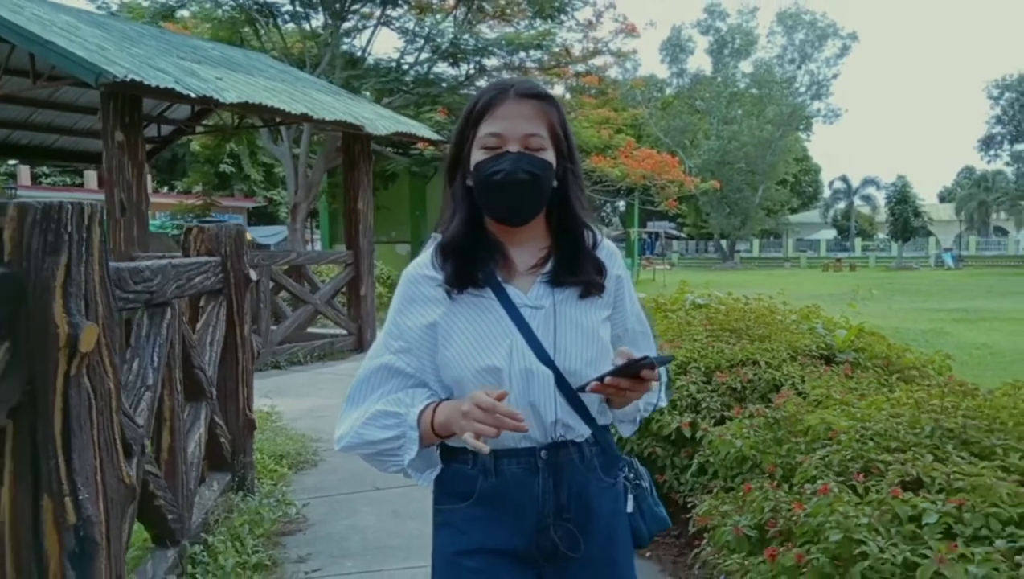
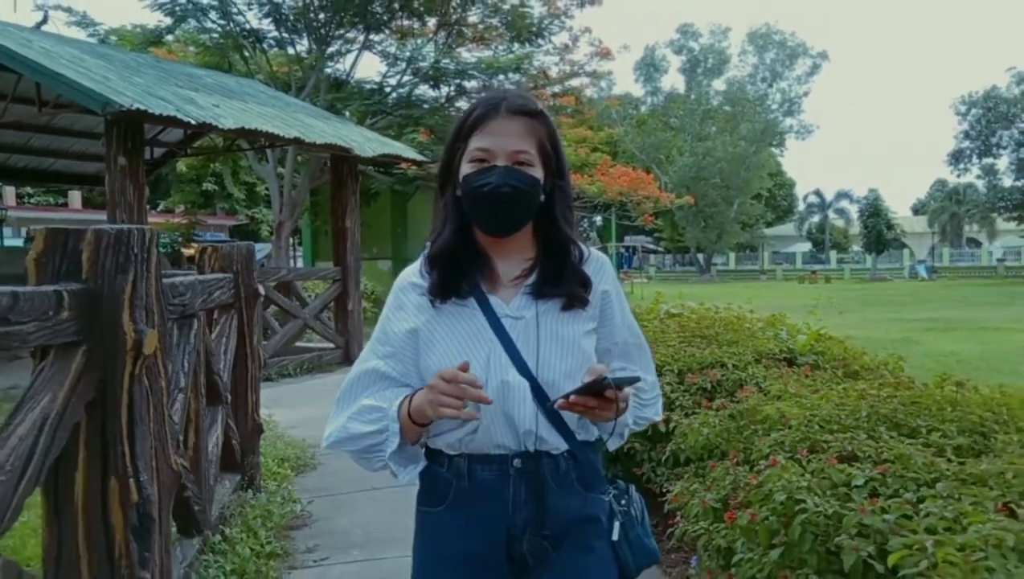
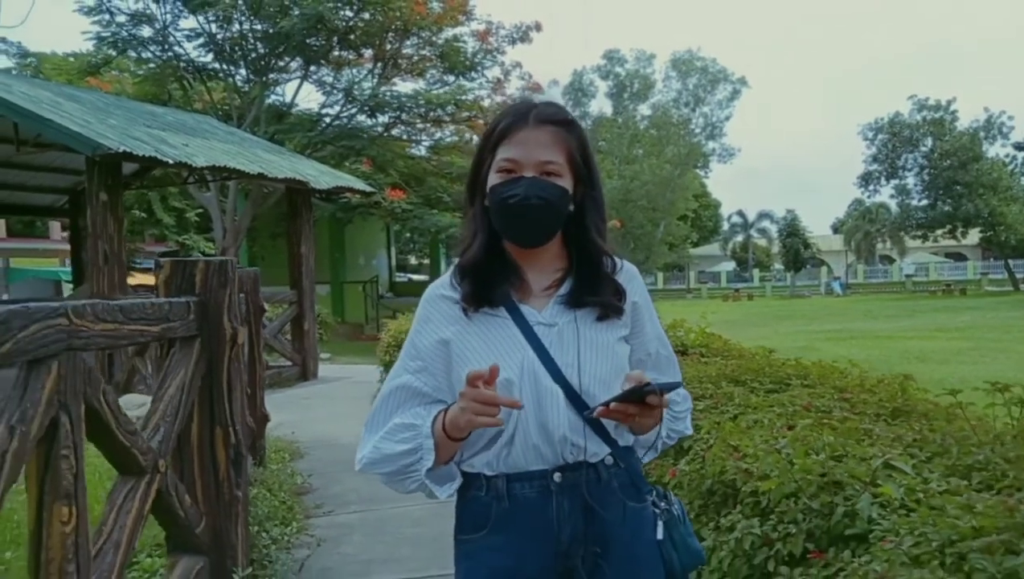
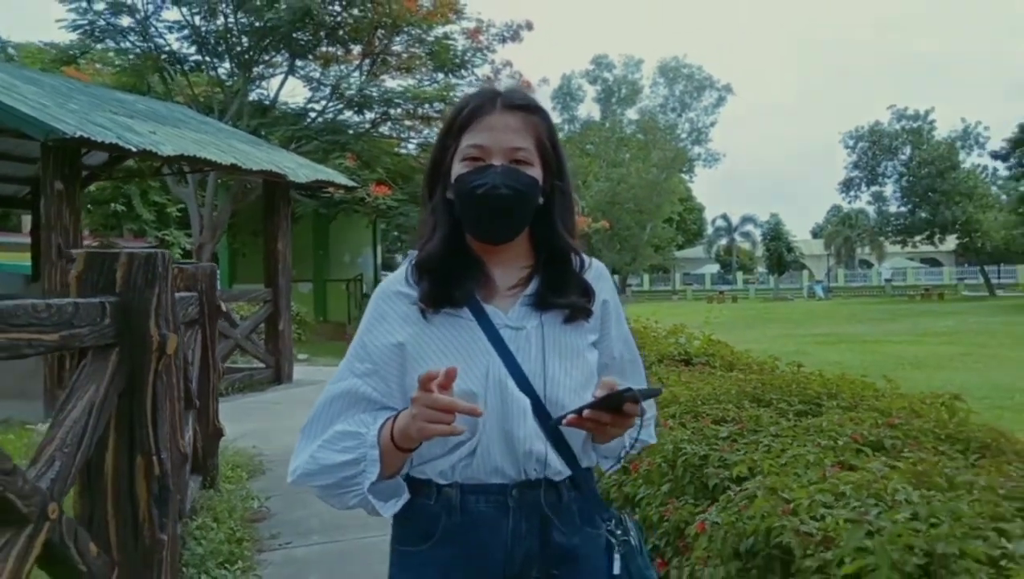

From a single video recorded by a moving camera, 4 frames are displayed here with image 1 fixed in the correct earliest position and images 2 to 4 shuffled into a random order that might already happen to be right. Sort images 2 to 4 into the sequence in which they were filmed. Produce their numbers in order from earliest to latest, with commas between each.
2, 4, 3
